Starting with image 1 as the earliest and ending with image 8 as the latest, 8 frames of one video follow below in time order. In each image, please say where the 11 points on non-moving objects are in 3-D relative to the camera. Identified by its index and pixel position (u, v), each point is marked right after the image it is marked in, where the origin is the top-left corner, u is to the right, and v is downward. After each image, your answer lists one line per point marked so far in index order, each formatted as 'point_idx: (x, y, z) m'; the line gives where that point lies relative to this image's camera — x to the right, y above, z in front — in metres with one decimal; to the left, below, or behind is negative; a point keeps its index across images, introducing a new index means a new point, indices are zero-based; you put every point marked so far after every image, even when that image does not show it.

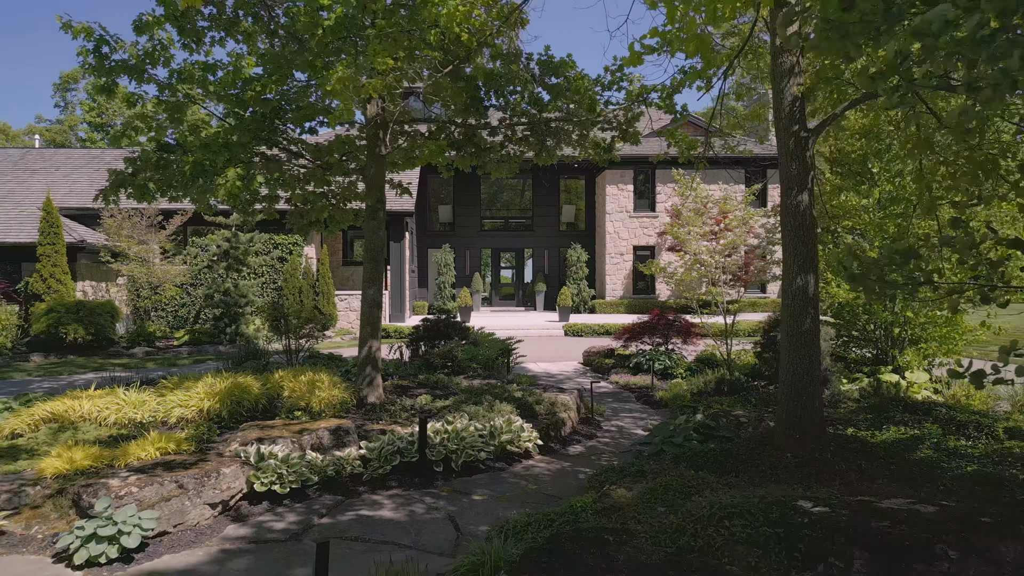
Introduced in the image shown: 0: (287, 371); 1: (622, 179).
0: (-2.5, -0.9, +7.8) m
1: (+3.0, +3.0, +18.9) m
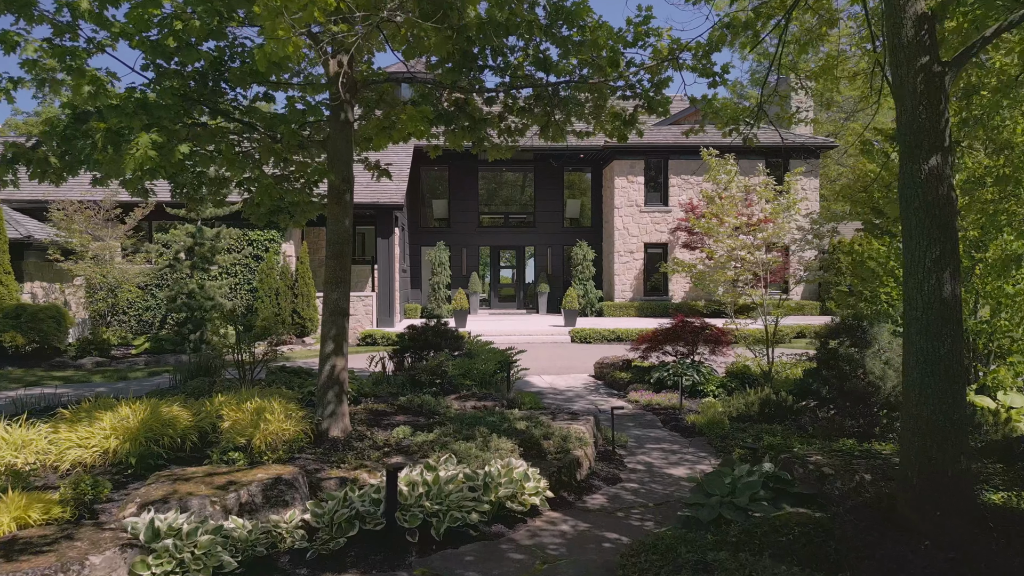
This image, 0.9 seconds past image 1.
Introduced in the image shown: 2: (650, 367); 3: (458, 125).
0: (-2.5, -1.0, +6.2) m
1: (+3.0, +2.9, +17.4) m
2: (+1.9, -1.1, +9.6) m
3: (-0.6, +1.7, +7.2) m
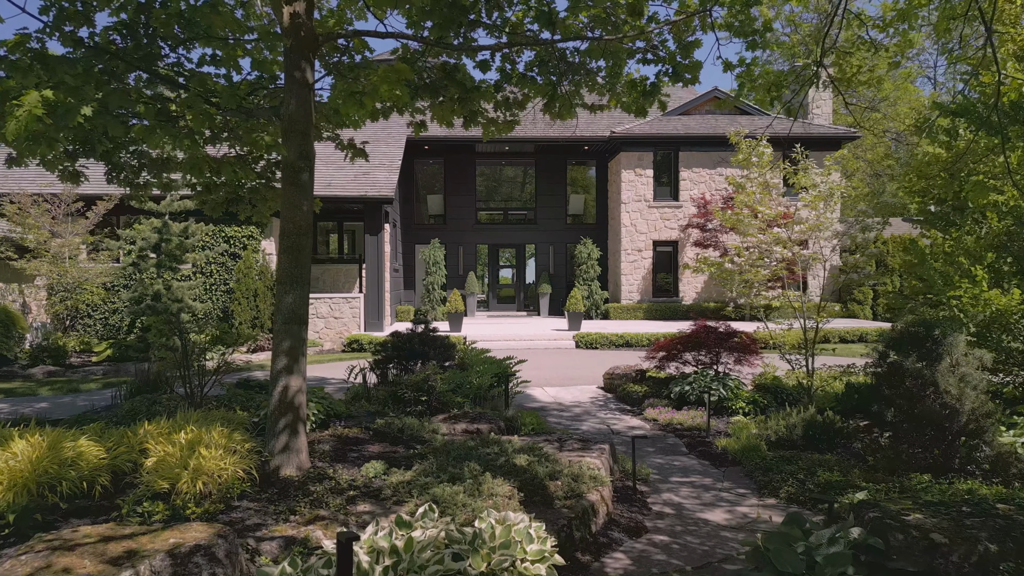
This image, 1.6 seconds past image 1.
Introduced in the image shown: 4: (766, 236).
0: (-2.5, -1.0, +5.1) m
1: (+3.0, +2.9, +16.2) m
2: (+1.9, -1.1, +8.4) m
3: (-0.6, +1.7, +6.1) m
4: (+3.3, +0.7, +9.2) m
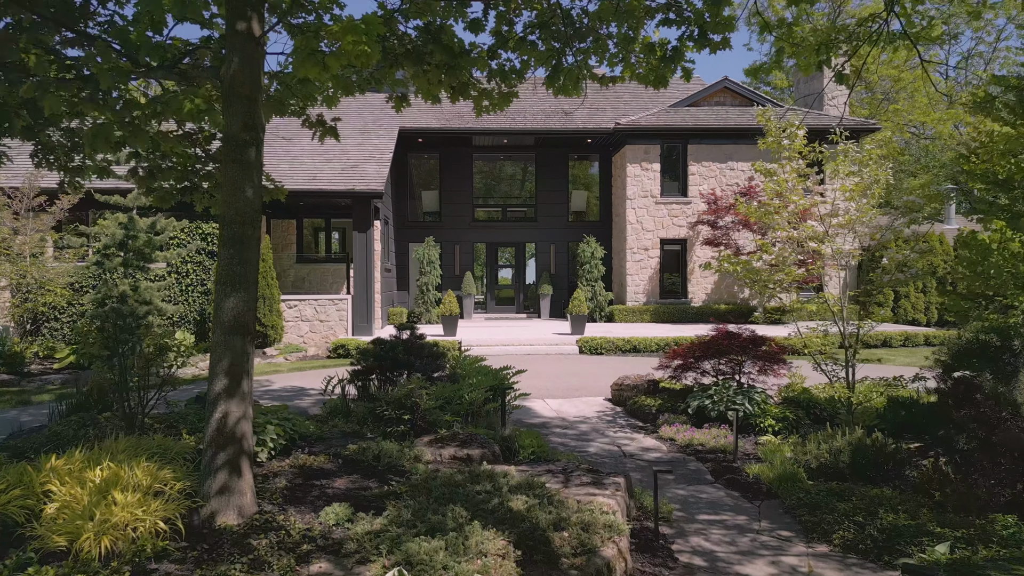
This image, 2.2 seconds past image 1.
0: (-2.6, -1.0, +4.2) m
1: (+2.9, +2.9, +15.3) m
2: (+1.9, -1.1, +7.5) m
3: (-0.6, +1.7, +5.1) m
4: (+3.3, +0.7, +8.3) m
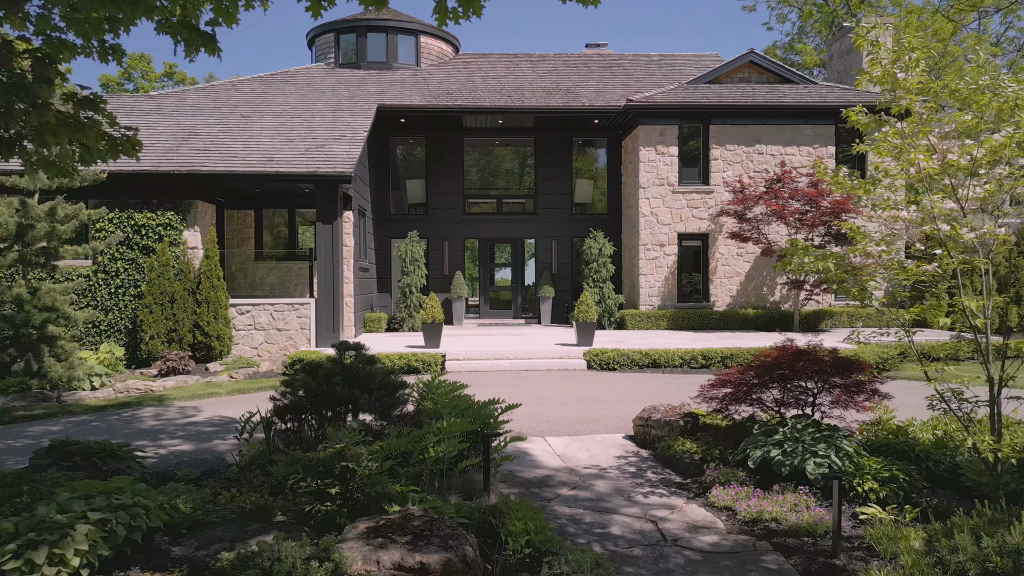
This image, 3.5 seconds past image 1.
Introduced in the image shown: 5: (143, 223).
0: (-2.6, -1.0, +2.2) m
1: (+2.9, +2.9, +13.3) m
2: (+1.8, -1.1, +5.5) m
3: (-0.7, +1.6, +3.2) m
4: (+3.2, +0.6, +6.3) m
5: (-5.3, +0.9, +10.0) m
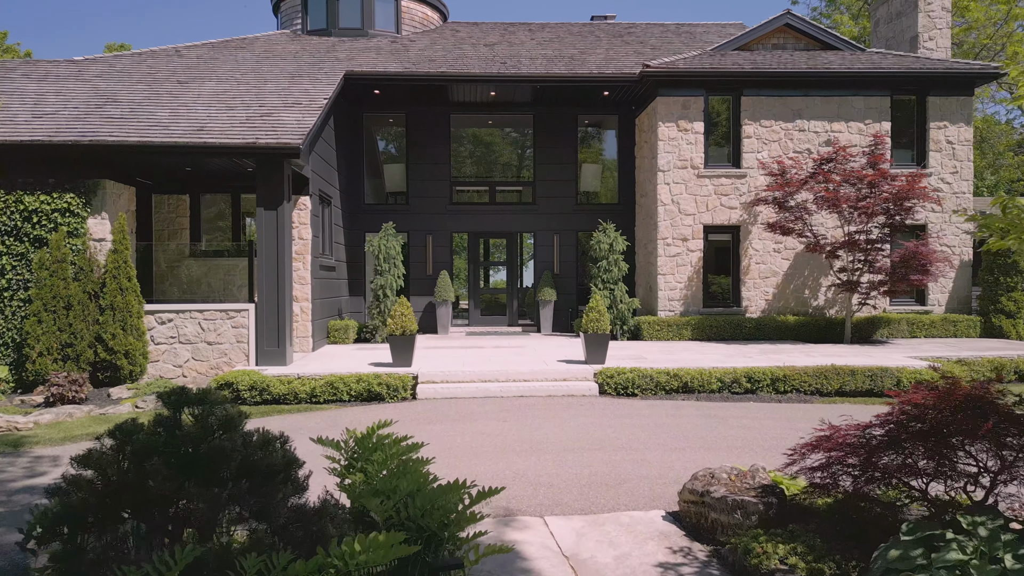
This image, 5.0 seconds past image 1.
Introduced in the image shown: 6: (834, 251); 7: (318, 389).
0: (-2.7, -1.0, 0.0) m
1: (+2.8, +2.8, +11.2) m
2: (+1.7, -1.2, +3.4) m
3: (-0.8, +1.6, +1.0) m
4: (+3.1, +0.6, +4.2) m
5: (-5.4, +0.9, +7.9) m
6: (+4.7, +0.5, +10.2) m
7: (-2.0, -1.0, +7.3) m
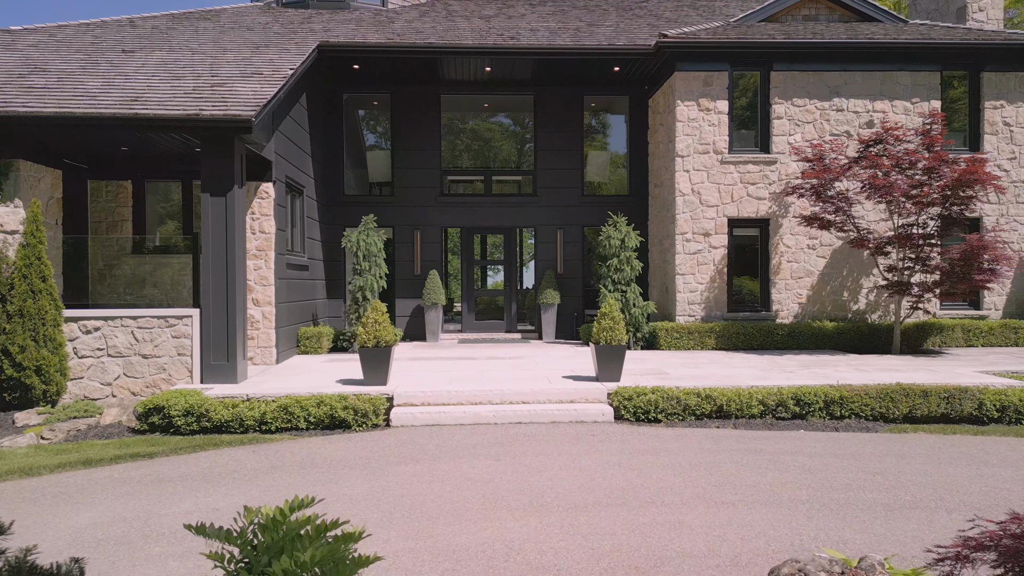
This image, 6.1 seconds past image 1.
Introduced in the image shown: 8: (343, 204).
0: (-2.8, -1.0, -1.3) m
1: (+2.7, +2.8, +9.8) m
2: (+1.6, -1.2, +2.0) m
3: (-0.8, +1.6, -0.3) m
4: (+3.1, +0.6, +2.8) m
5: (-5.4, +0.9, +6.5) m
6: (+4.7, +0.5, +8.8) m
7: (-2.0, -1.1, +5.9) m
8: (-2.7, +1.4, +11.3) m
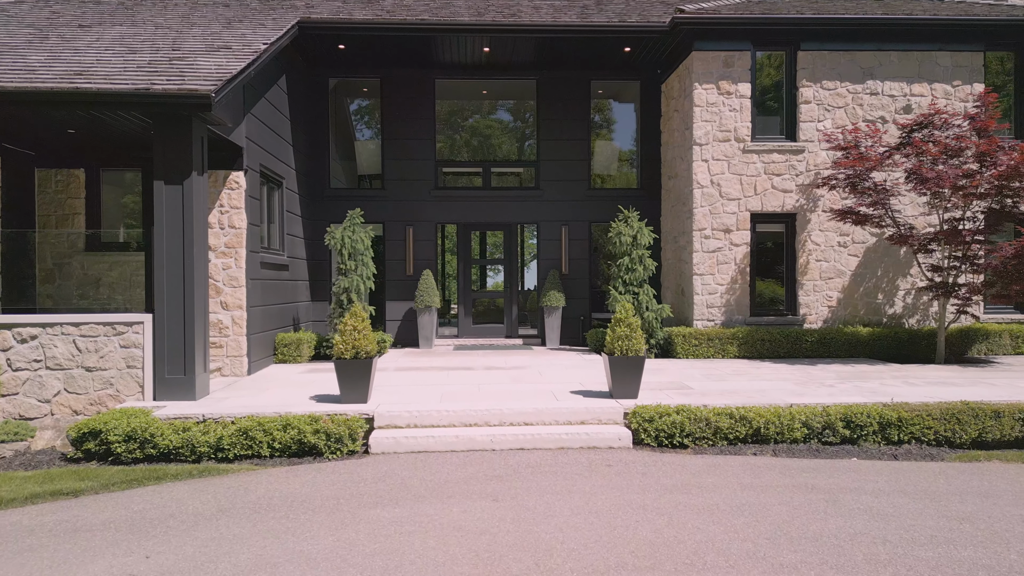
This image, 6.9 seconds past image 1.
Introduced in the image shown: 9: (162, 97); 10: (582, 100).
0: (-2.8, -1.0, -2.2) m
1: (+2.7, +2.8, +8.9) m
2: (+1.6, -1.2, +1.1) m
3: (-0.8, +1.6, -1.2) m
4: (+3.1, +0.6, +1.9) m
5: (-5.4, +0.9, +5.6) m
6: (+4.7, +0.5, +7.9) m
7: (-2.0, -1.1, +5.0) m
8: (-2.7, +1.3, +10.4) m
9: (-2.9, +1.6, +5.8) m
10: (+1.1, +2.9, +10.7) m
